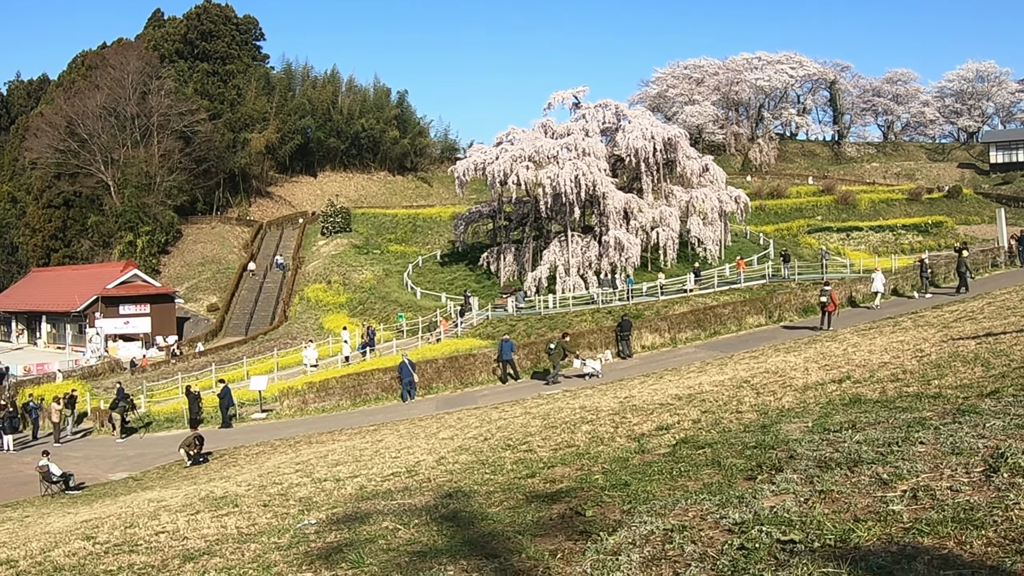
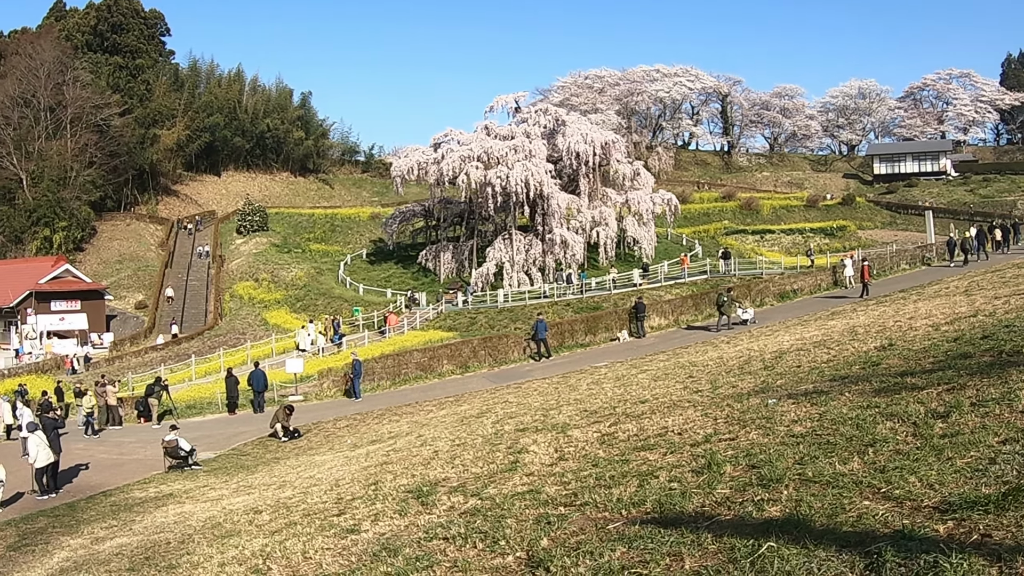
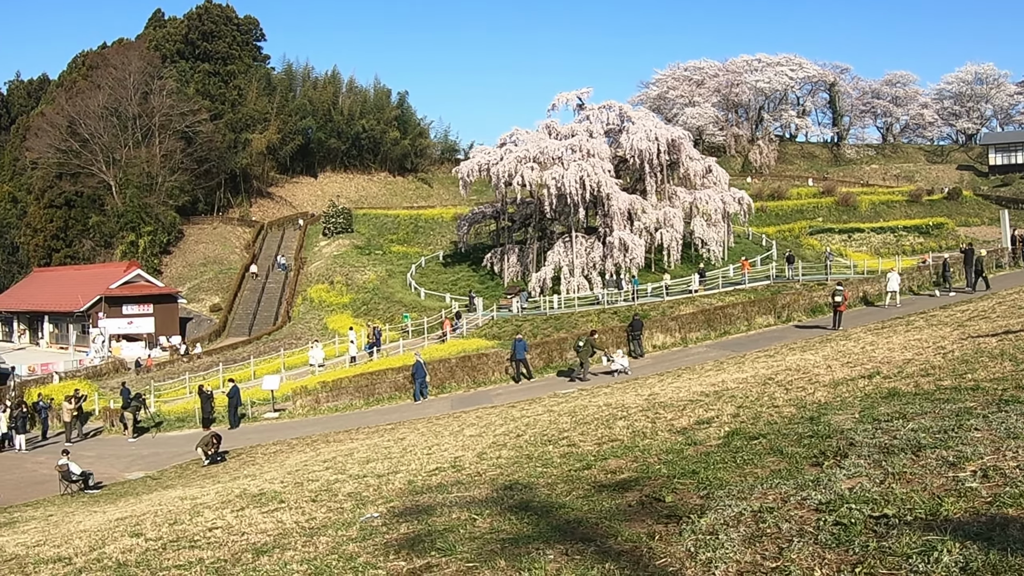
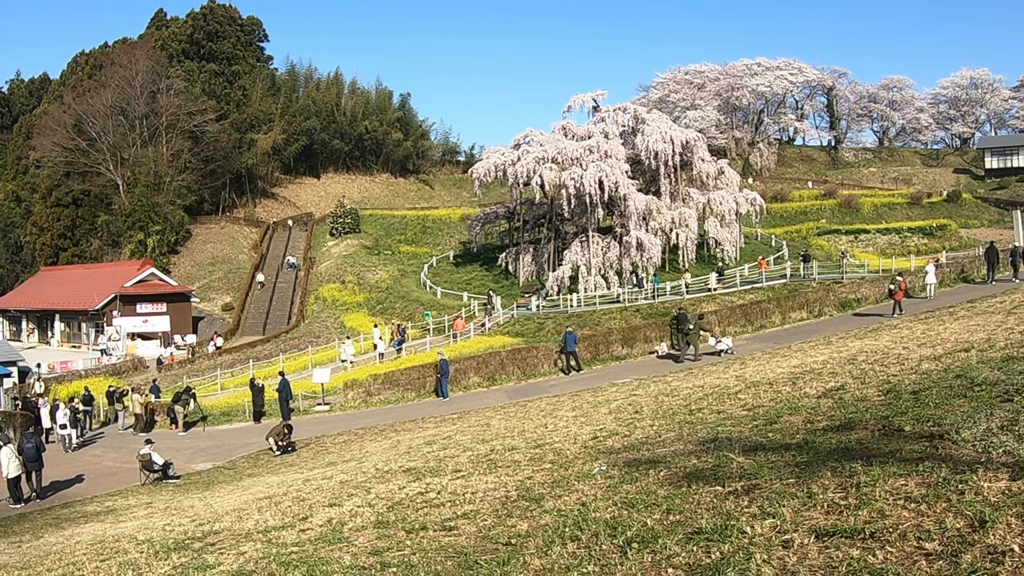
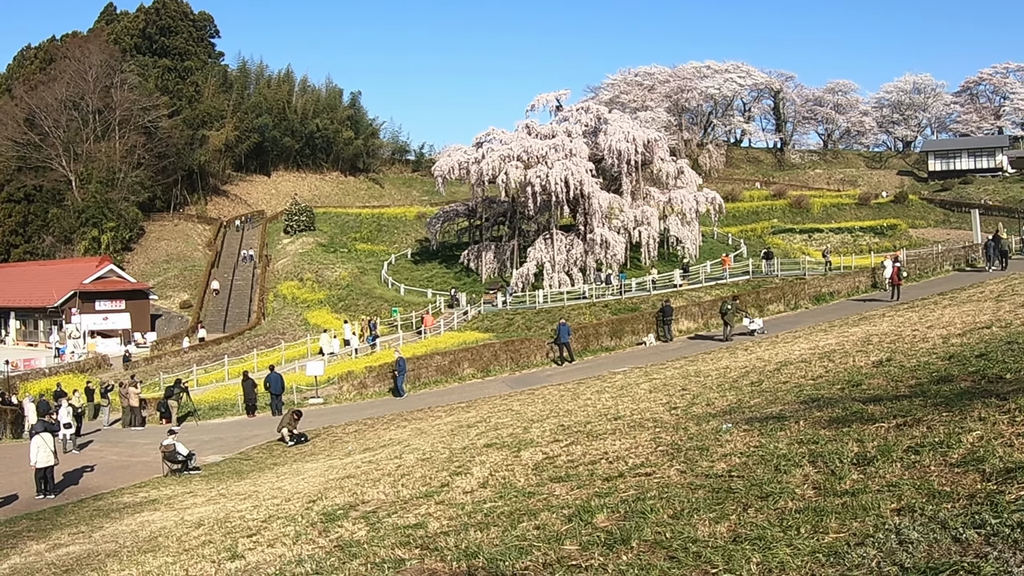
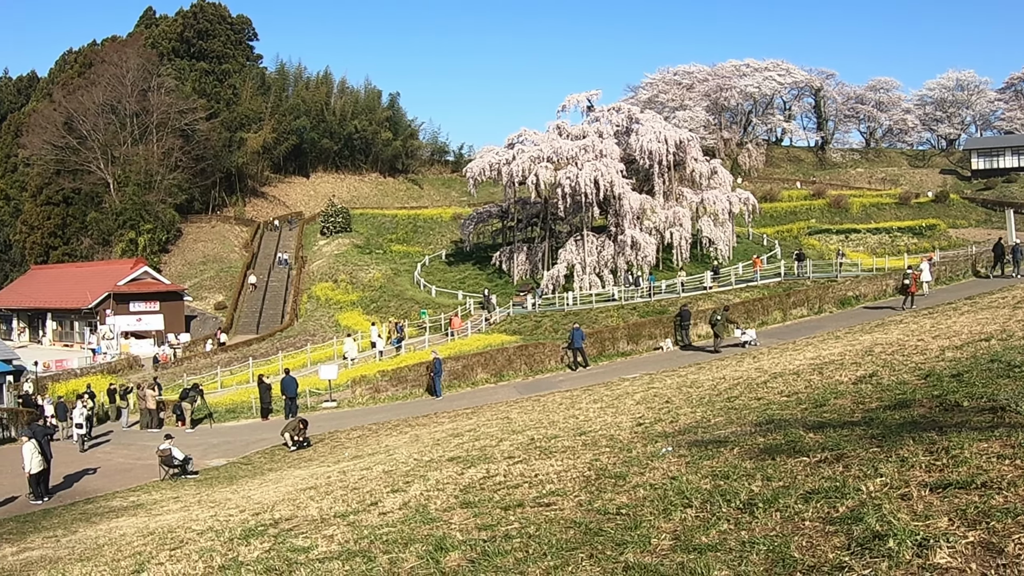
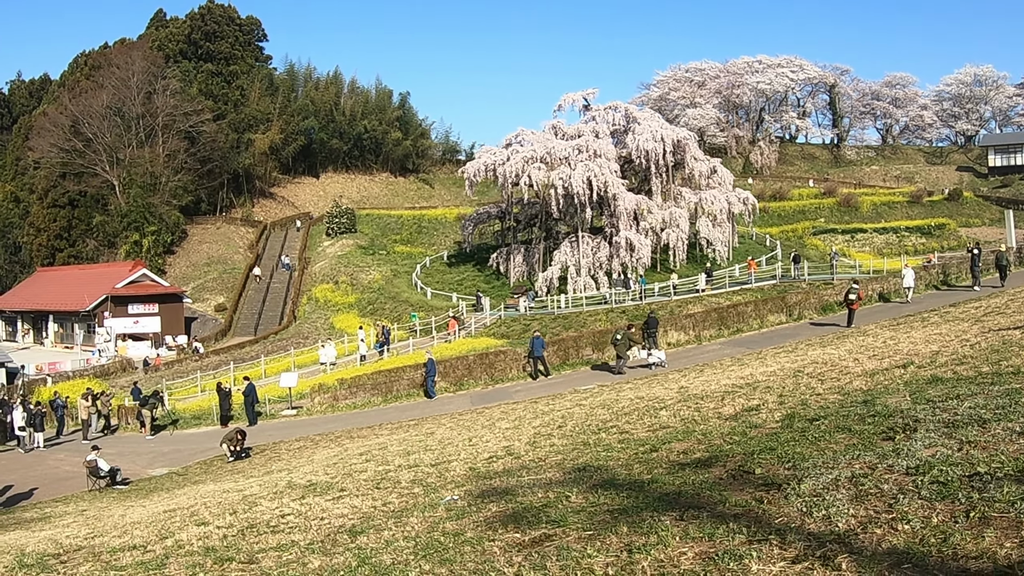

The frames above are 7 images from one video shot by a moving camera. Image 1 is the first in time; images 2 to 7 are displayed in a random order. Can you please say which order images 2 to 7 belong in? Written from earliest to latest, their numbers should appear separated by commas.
3, 7, 4, 6, 5, 2
